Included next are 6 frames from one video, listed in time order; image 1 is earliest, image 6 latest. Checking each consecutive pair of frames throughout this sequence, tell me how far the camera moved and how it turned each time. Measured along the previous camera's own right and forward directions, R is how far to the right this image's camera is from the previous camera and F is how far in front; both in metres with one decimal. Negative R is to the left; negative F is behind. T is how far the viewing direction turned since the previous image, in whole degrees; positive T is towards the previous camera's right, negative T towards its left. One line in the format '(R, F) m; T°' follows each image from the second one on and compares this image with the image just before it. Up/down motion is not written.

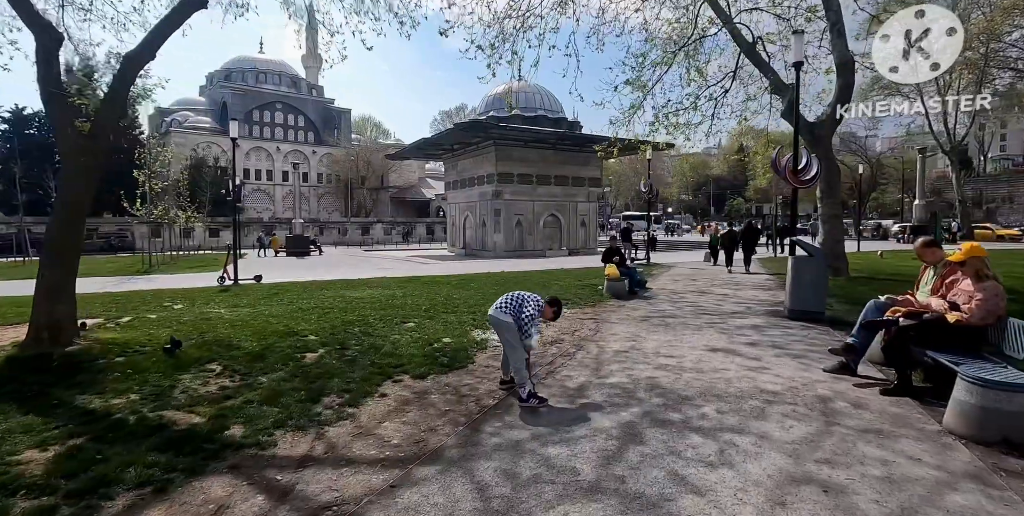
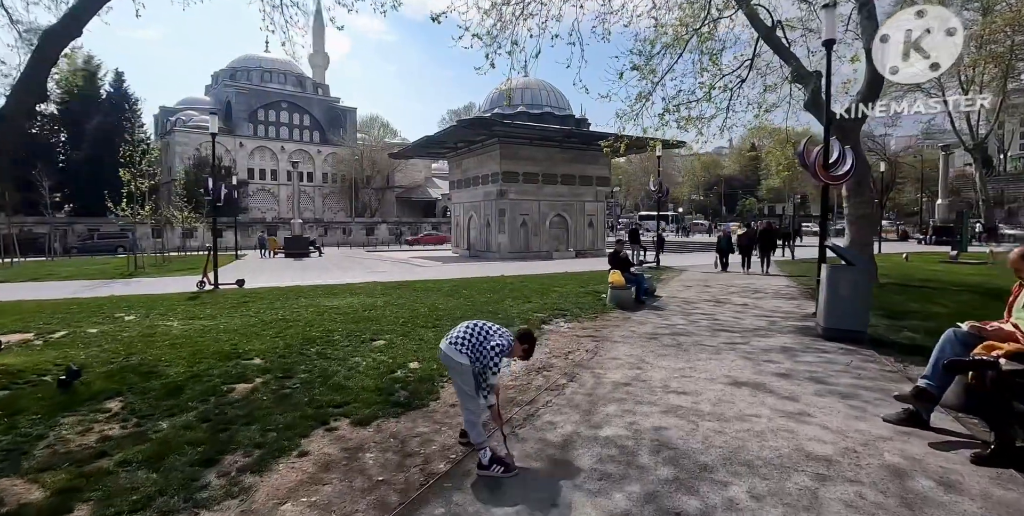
(+0.4, +1.3) m; -1°
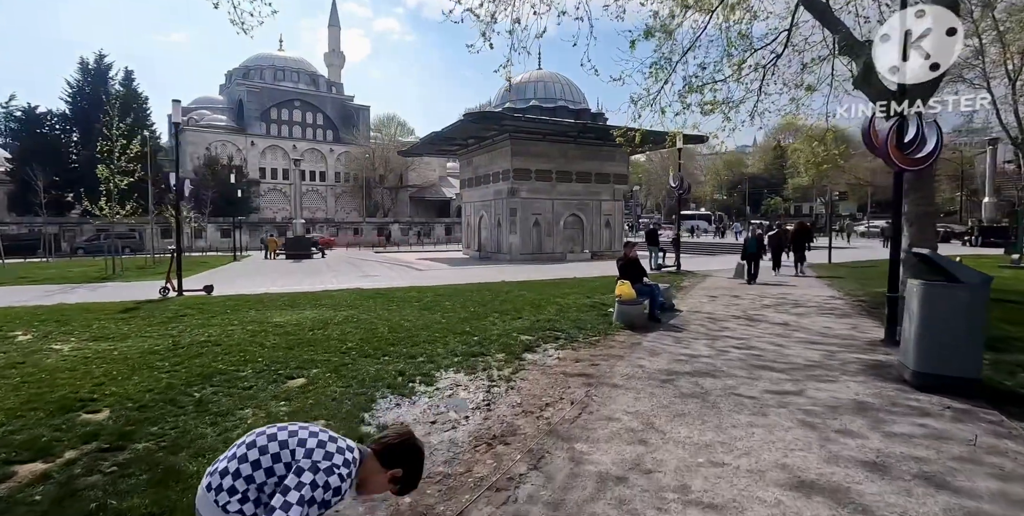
(+0.6, +2.1) m; -2°
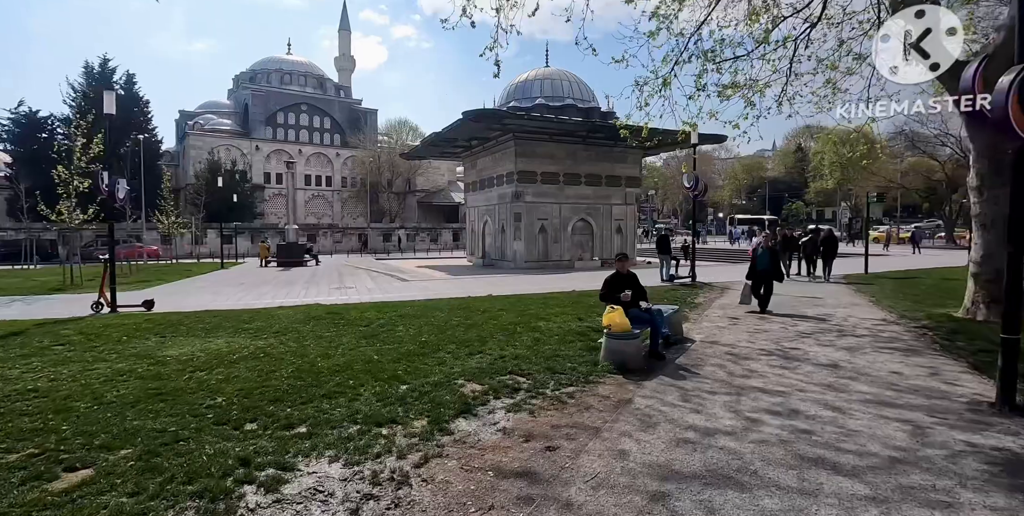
(+0.8, +2.2) m; -2°
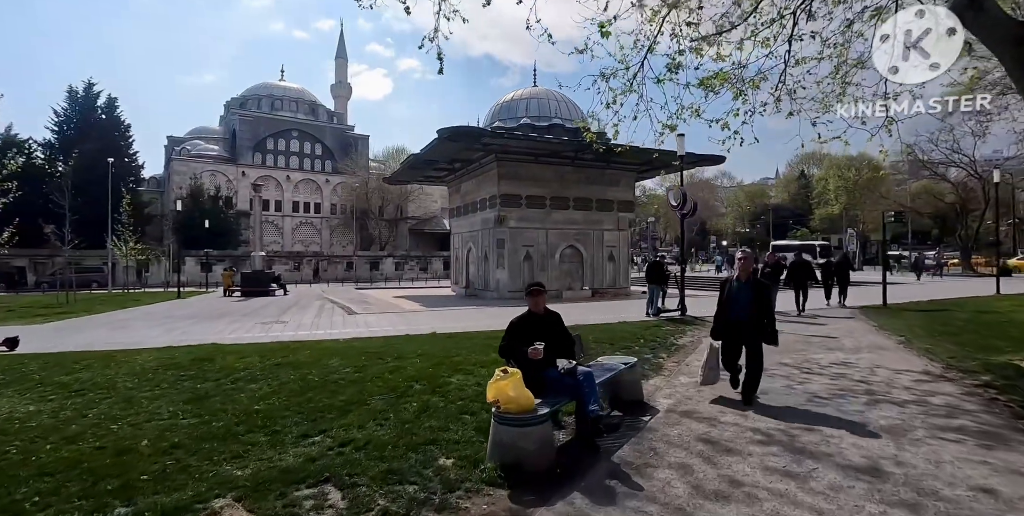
(+1.4, +2.4) m; -1°
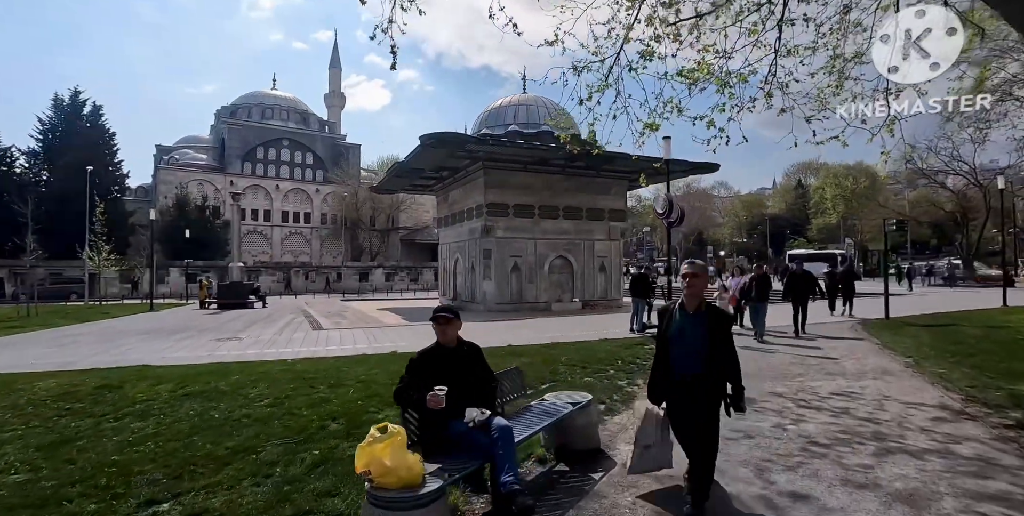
(+0.7, +1.0) m; 0°
